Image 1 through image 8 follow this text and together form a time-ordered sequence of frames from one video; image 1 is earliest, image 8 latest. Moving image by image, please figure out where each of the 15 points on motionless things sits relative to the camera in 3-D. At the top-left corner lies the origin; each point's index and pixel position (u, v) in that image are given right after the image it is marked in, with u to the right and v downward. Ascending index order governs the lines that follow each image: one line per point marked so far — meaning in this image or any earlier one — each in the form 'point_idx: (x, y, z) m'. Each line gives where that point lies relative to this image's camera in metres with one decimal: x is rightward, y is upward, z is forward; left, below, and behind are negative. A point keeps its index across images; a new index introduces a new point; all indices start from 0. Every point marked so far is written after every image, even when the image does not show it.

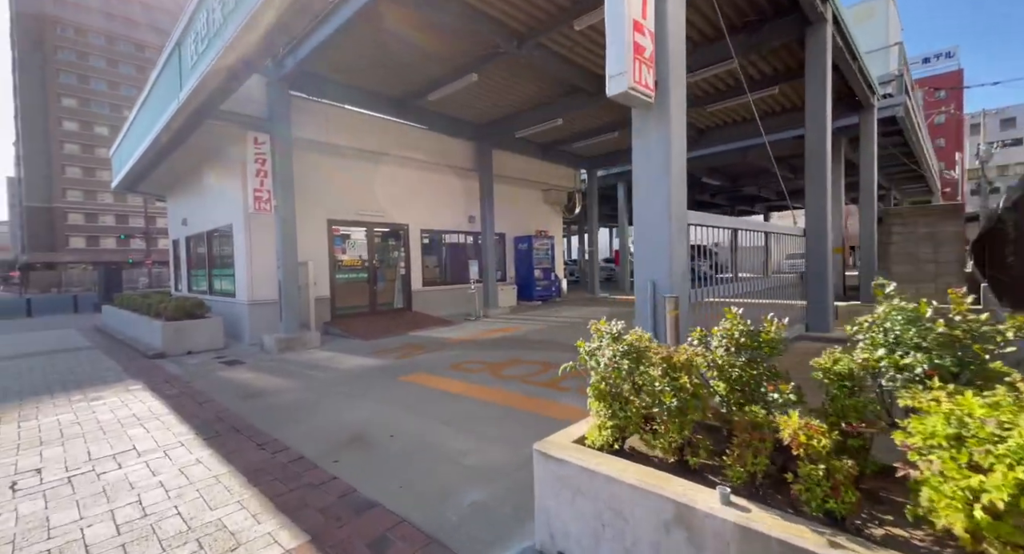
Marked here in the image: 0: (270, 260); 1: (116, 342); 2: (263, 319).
0: (-5.1, +0.4, +9.2) m
1: (-8.8, -1.5, +9.9) m
2: (-5.2, -0.9, +9.1) m
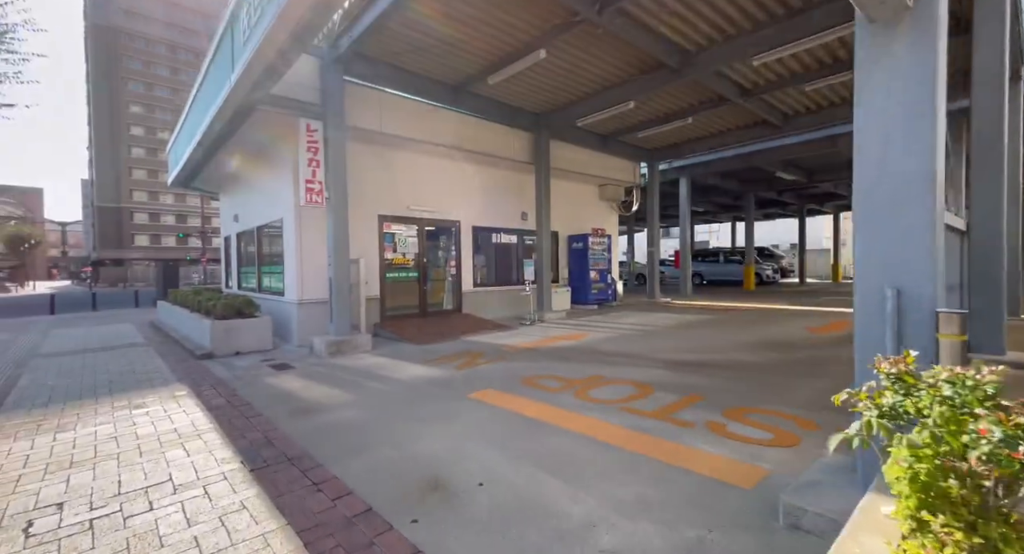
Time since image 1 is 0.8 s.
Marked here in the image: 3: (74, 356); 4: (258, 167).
0: (-3.8, +0.4, +8.7) m
1: (-7.5, -1.4, +9.7) m
2: (-3.9, -0.8, +8.7) m
3: (-8.3, -1.5, +8.3) m
4: (-6.1, +2.8, +10.8) m
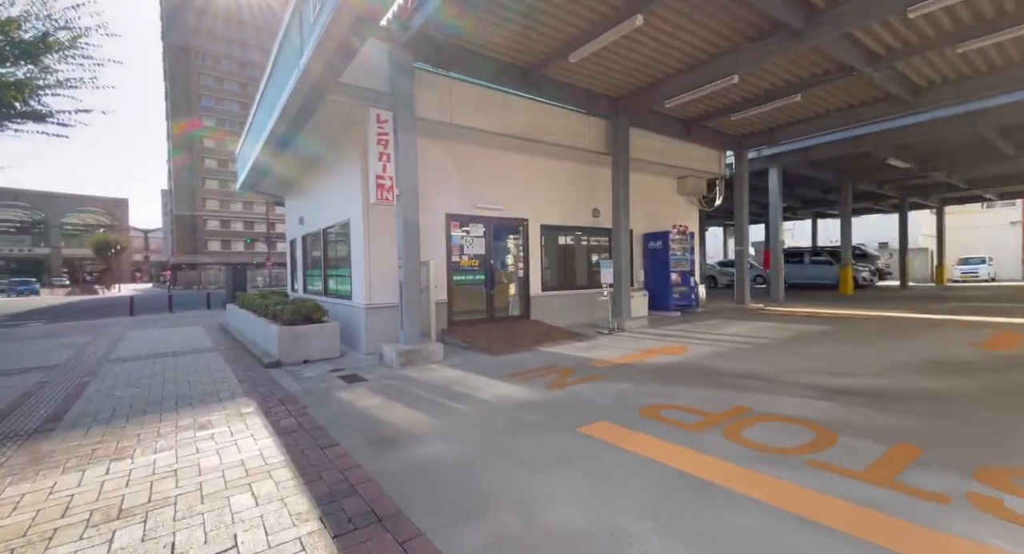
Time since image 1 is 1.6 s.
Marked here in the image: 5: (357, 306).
0: (-2.3, +0.3, +8.2) m
1: (-5.9, -1.5, +9.5) m
2: (-2.4, -0.9, +8.1) m
3: (-6.8, -1.6, +8.2) m
4: (-4.4, +2.7, +10.5) m
5: (-2.9, -0.5, +8.2) m
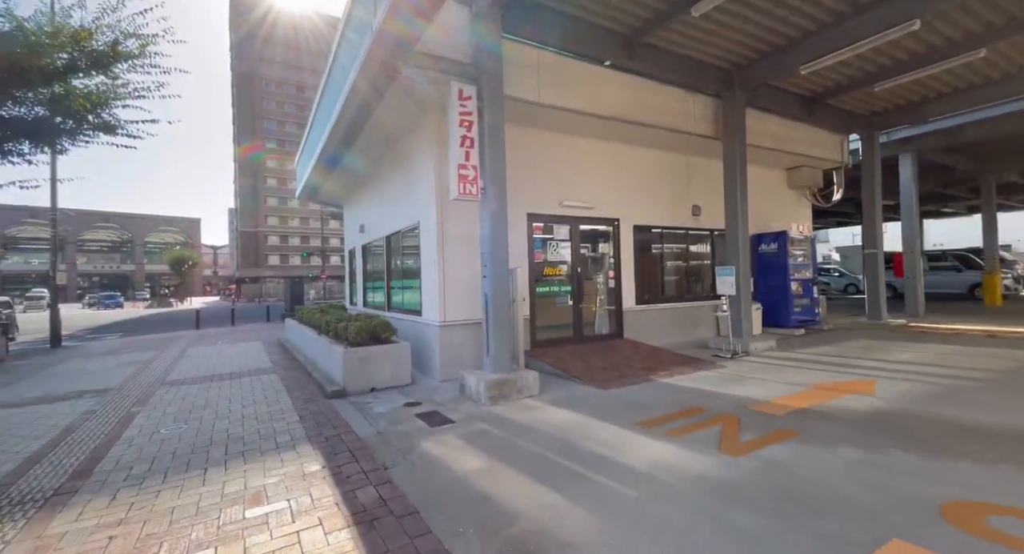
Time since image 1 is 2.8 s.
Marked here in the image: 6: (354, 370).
0: (-0.7, +0.1, +6.9) m
1: (-4.2, -1.8, +8.6) m
2: (-0.9, -1.1, +6.8) m
3: (-5.2, -1.8, +7.4) m
4: (-2.6, +2.4, +9.5) m
5: (-1.3, -0.7, +7.0) m
6: (-2.2, -1.3, +6.3) m
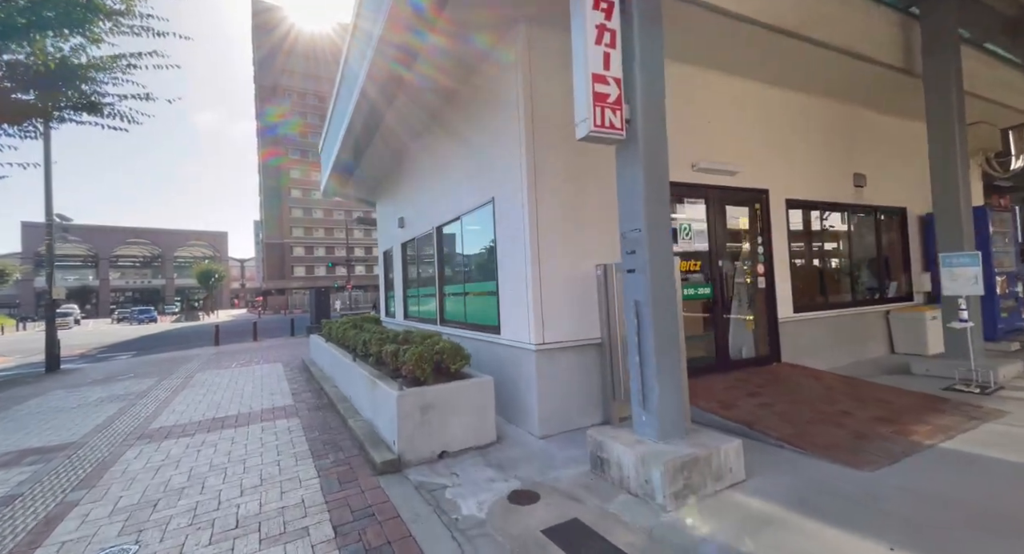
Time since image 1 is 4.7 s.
0: (+0.6, +0.1, +4.6) m
1: (-2.7, -1.9, +6.3) m
2: (+0.5, -1.1, +4.5) m
3: (-3.8, -1.9, +5.2) m
4: (-1.2, +2.3, +7.3) m
5: (+0.1, -0.7, +4.7) m
6: (-0.9, -1.4, +4.0) m
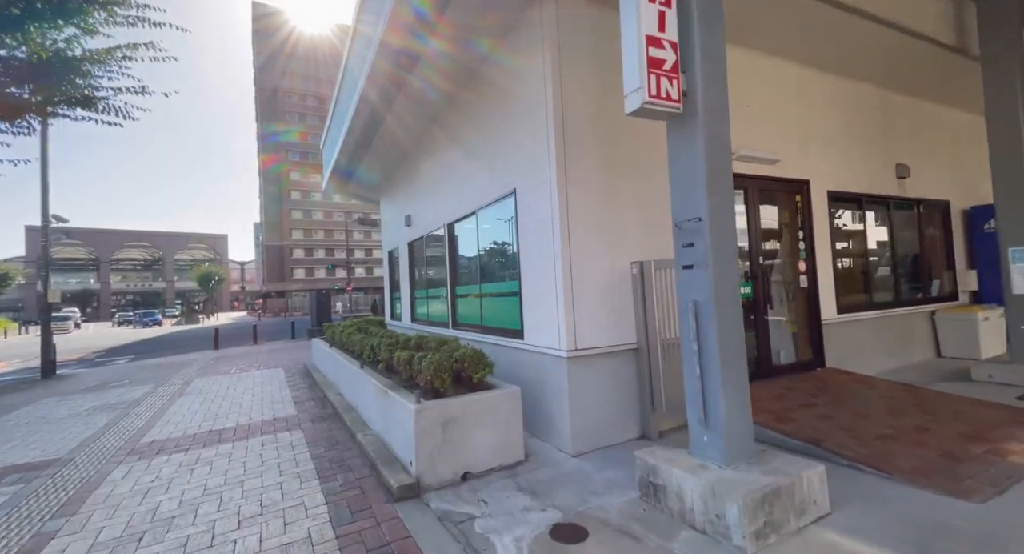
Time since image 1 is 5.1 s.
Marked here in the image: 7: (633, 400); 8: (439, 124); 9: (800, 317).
0: (+0.9, +0.1, +4.1) m
1: (-2.4, -1.9, +5.9) m
2: (+0.8, -1.1, +4.0) m
3: (-3.5, -1.9, +4.8) m
4: (-0.9, +2.3, +6.8) m
5: (+0.3, -0.7, +4.2) m
6: (-0.6, -1.3, +3.5) m
7: (+1.2, -1.2, +4.2) m
8: (-1.3, +2.6, +7.6) m
9: (+3.5, -0.5, +5.4) m
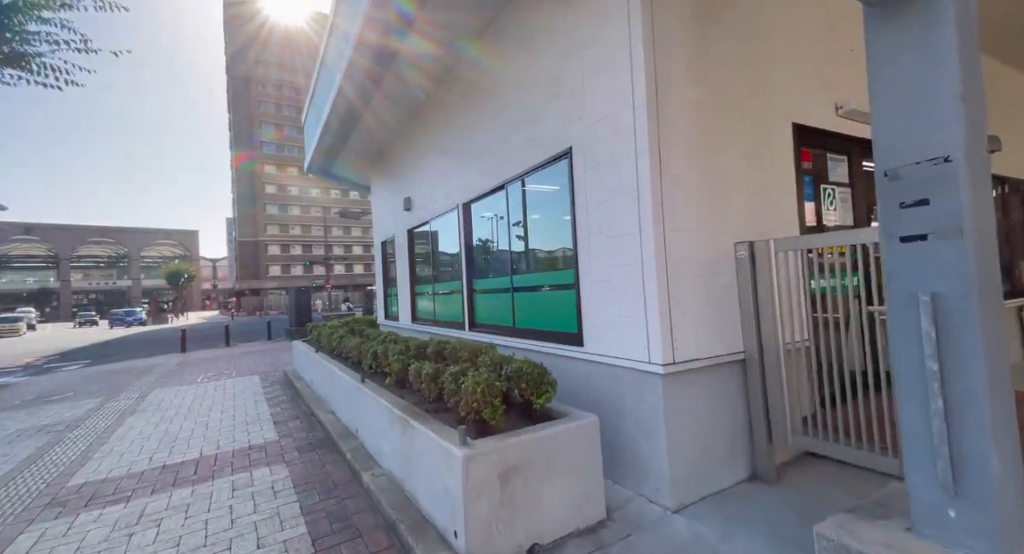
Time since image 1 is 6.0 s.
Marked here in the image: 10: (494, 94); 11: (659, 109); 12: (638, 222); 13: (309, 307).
0: (+1.3, +0.2, +3.0) m
1: (-2.0, -1.8, +4.7) m
2: (+1.3, -1.0, +2.9) m
3: (-3.0, -1.8, +3.5) m
4: (-0.6, +2.4, +5.6) m
5: (+0.8, -0.6, +3.1) m
6: (-0.1, -1.3, +2.4) m
7: (+1.6, -1.1, +3.2) m
8: (-1.0, +2.7, +6.4) m
9: (+4.0, -0.3, +4.4) m
10: (-0.2, +2.1, +5.0) m
11: (+1.0, +1.1, +2.9) m
12: (+0.9, +0.4, +3.0) m
13: (-7.9, -1.1, +17.2) m
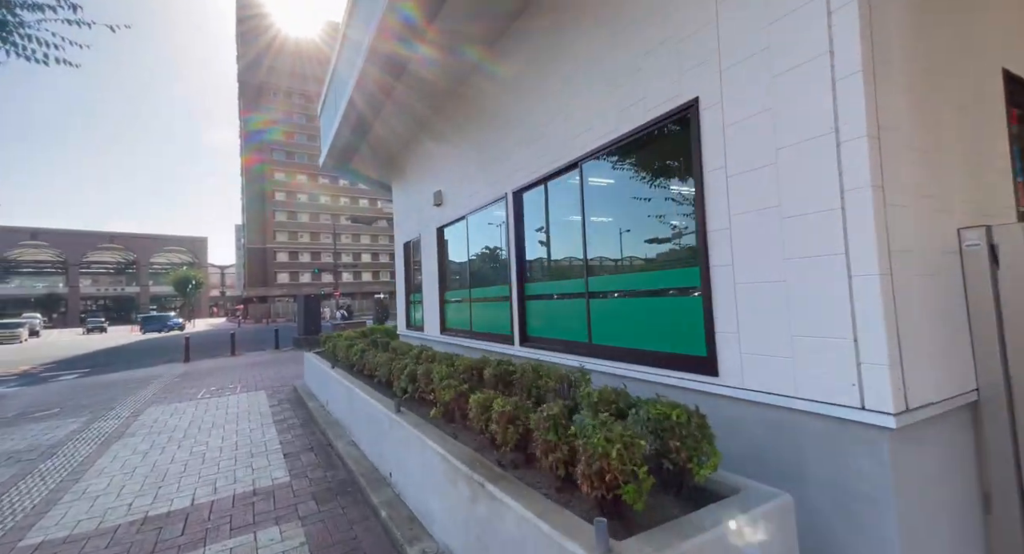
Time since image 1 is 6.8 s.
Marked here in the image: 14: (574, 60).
0: (+1.9, +0.2, +2.0) m
1: (-1.4, -1.8, +3.7) m
2: (+1.9, -1.0, +1.9) m
3: (-2.4, -1.8, +2.5) m
4: (+0.1, +2.4, +4.7) m
5: (+1.4, -0.6, +2.1) m
6: (+0.5, -1.2, +1.4) m
7: (+2.2, -1.1, +2.1) m
8: (-0.3, +2.7, +5.4) m
9: (+4.6, -0.4, +3.4) m
10: (+0.4, +2.0, +4.0) m
11: (+1.6, +1.1, +2.0) m
12: (+1.5, +0.4, +2.0) m
13: (-7.1, -1.4, +16.3) m
14: (+0.6, +1.9, +3.8) m
